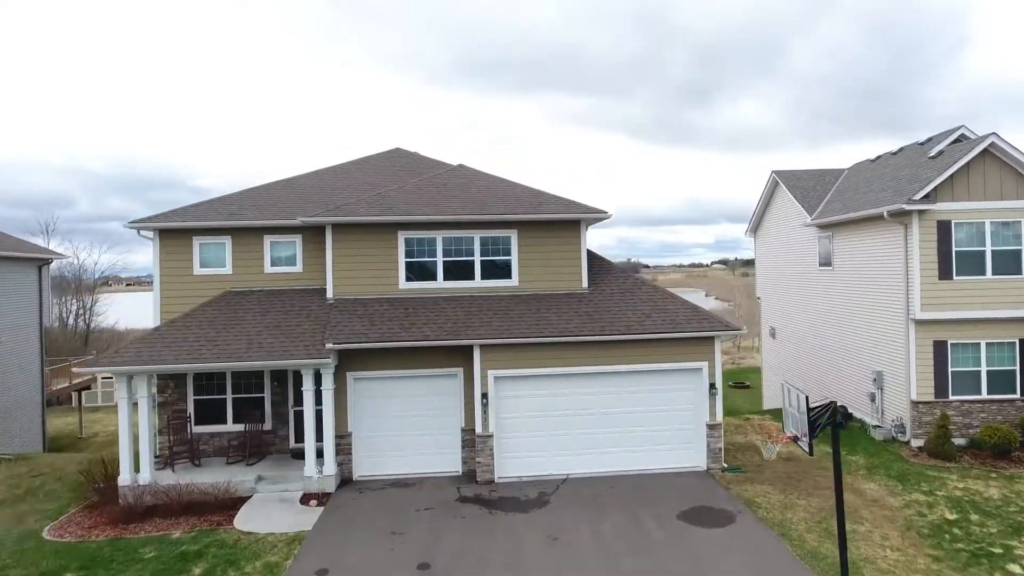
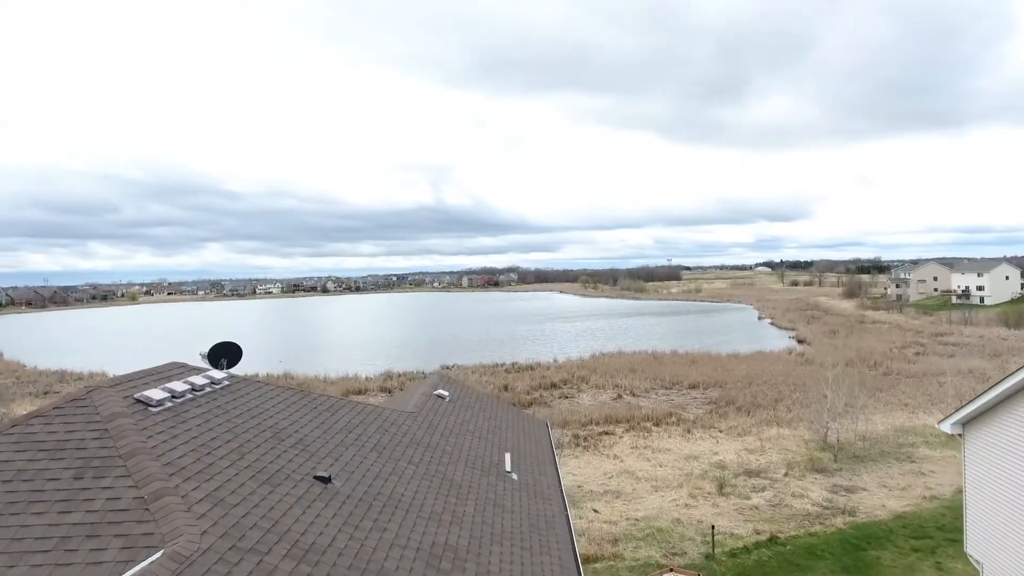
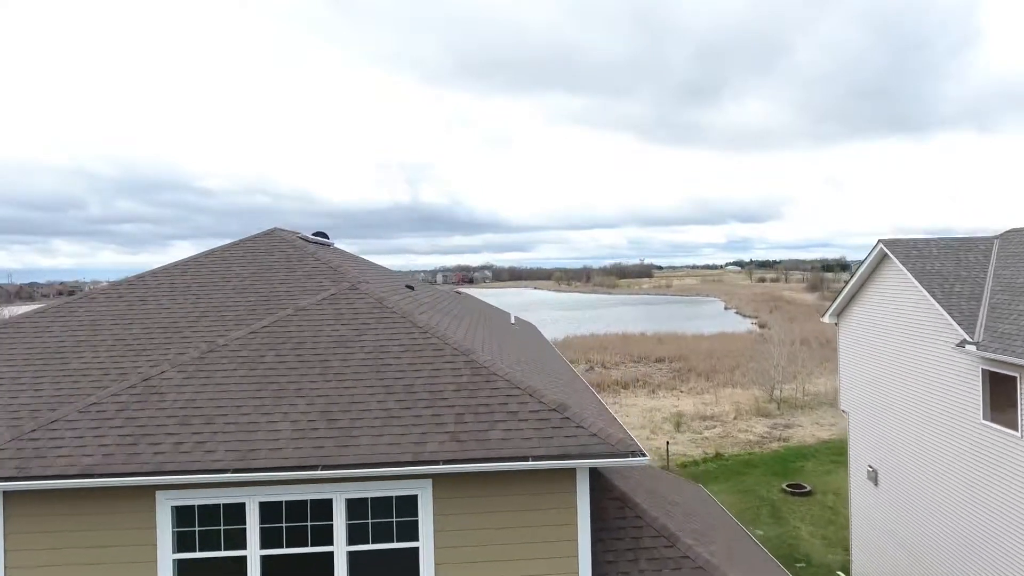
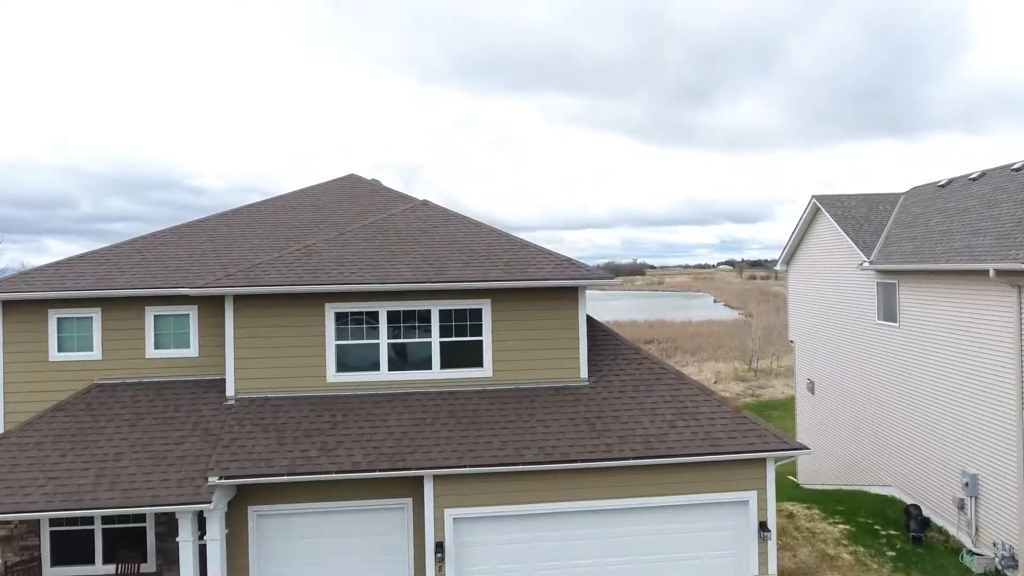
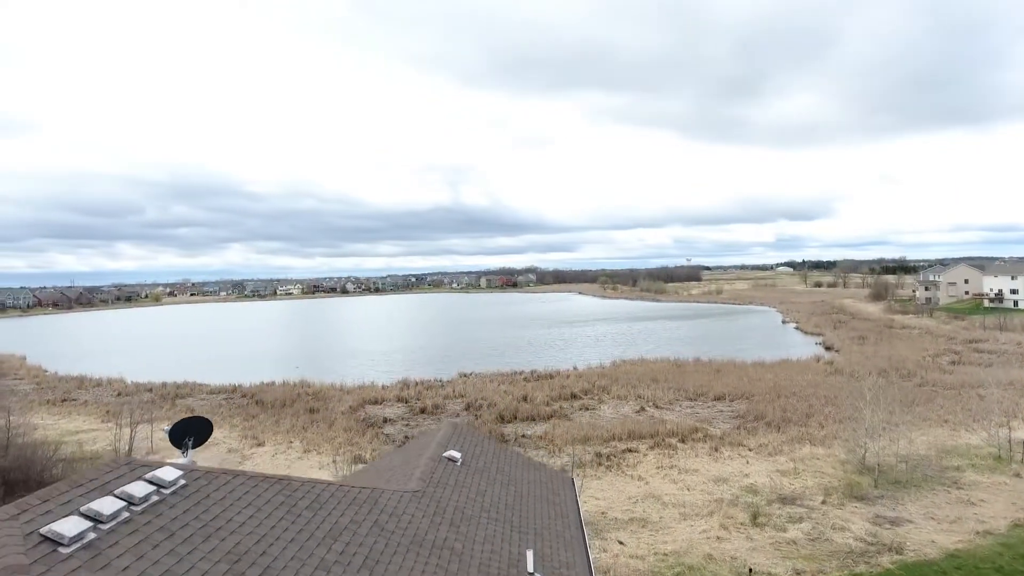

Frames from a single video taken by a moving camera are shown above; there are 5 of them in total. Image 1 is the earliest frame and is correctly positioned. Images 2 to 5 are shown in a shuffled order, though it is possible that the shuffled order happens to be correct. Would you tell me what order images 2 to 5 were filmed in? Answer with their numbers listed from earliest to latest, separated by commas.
4, 3, 2, 5
